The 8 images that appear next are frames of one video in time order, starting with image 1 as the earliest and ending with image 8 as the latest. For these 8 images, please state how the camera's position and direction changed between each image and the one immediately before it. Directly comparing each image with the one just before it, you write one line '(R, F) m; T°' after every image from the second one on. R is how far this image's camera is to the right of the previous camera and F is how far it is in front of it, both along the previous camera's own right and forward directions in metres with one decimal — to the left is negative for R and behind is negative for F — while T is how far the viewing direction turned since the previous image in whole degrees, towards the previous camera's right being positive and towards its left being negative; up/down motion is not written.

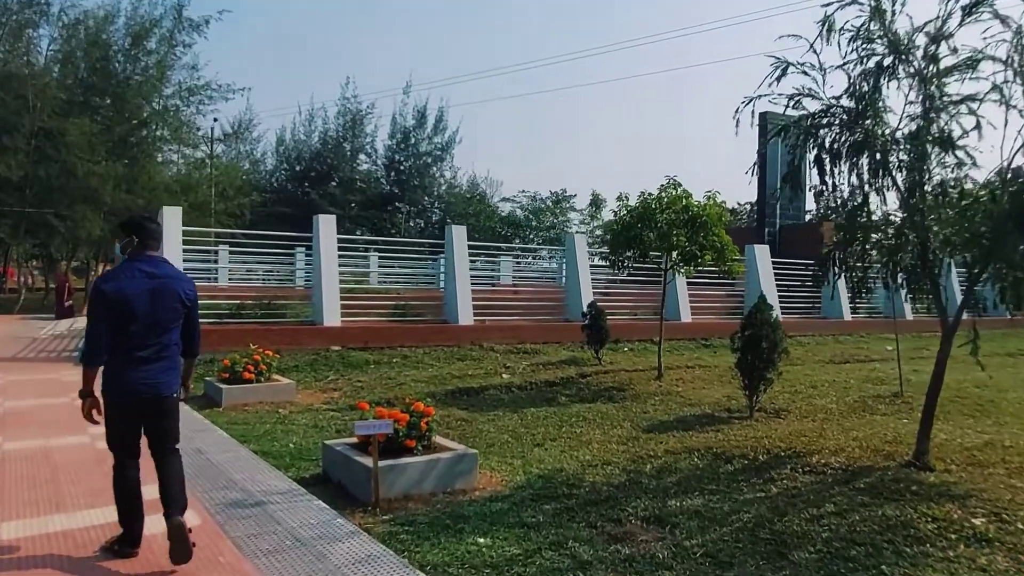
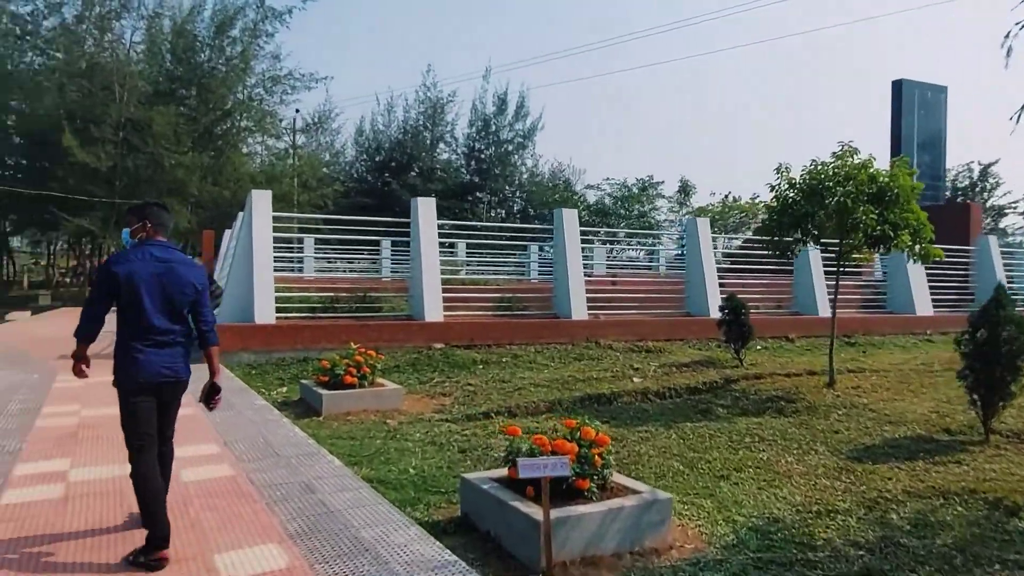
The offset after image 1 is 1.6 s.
(-0.8, +1.4) m; -6°
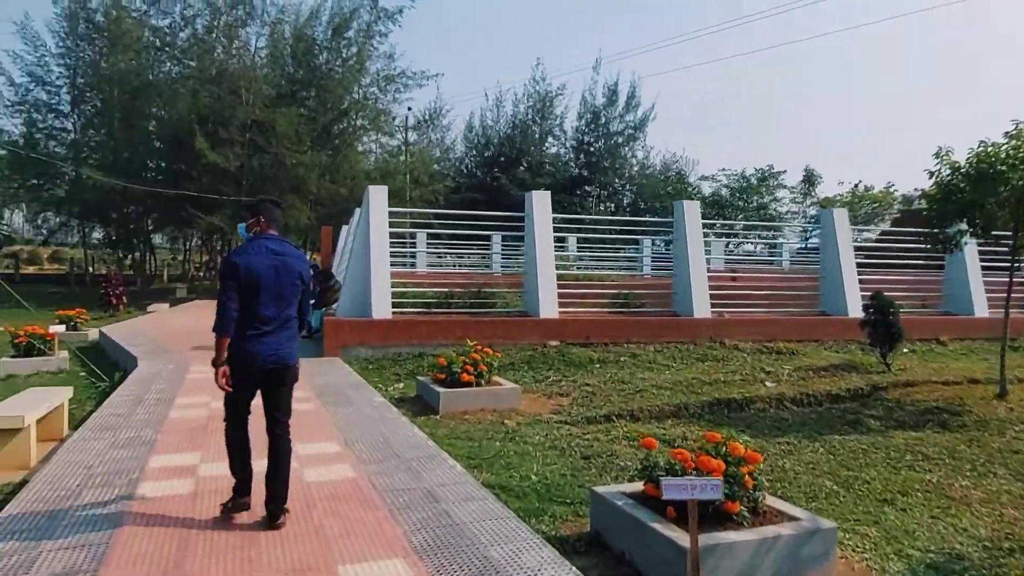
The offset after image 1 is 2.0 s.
(-0.2, +0.3) m; -9°
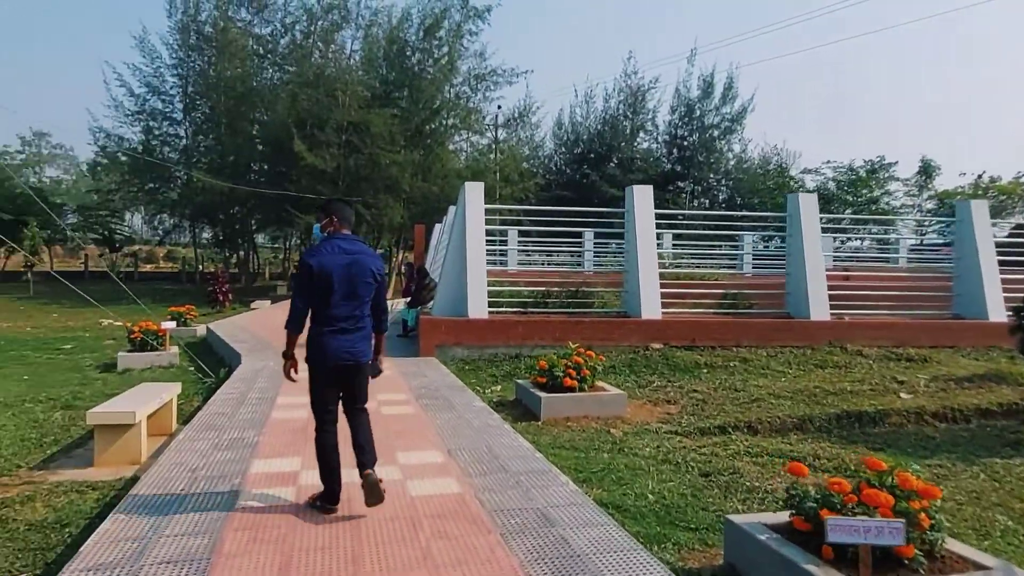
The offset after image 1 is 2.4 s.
(-0.2, +0.4) m; -7°
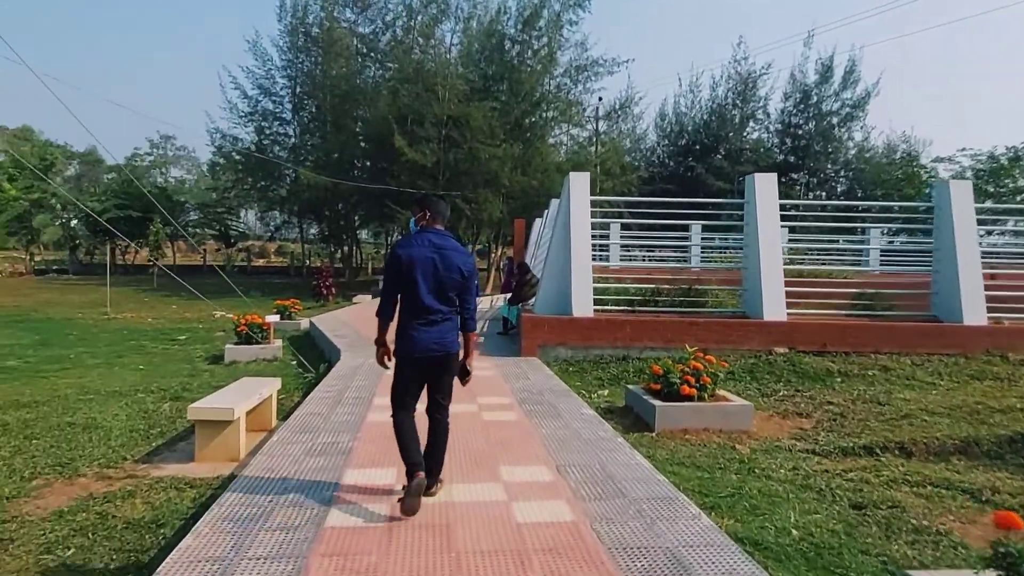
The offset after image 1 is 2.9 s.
(-0.1, +0.5) m; -8°
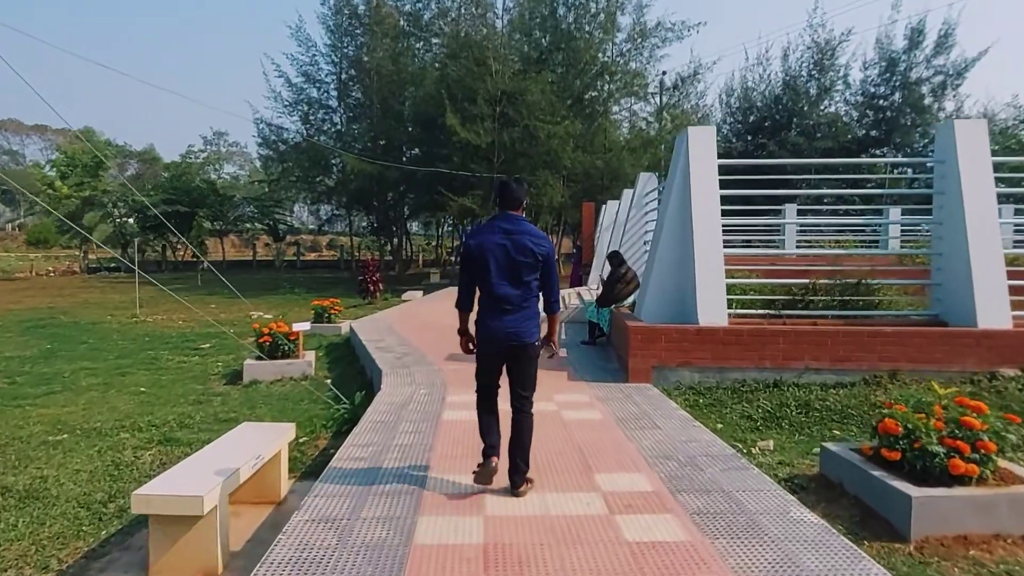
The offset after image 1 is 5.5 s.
(-0.5, +2.4) m; -4°
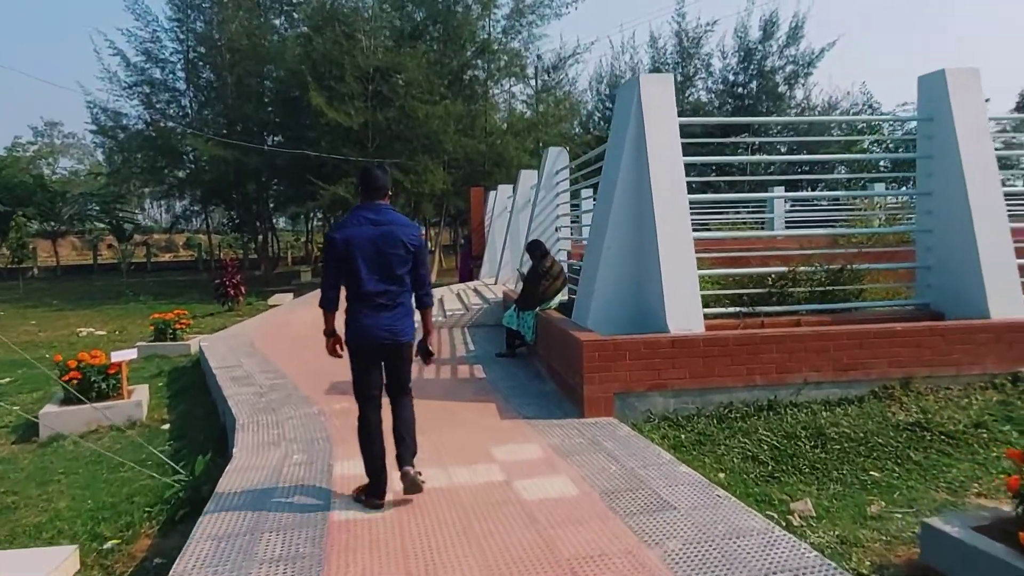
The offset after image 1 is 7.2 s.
(-0.2, +1.8) m; +10°
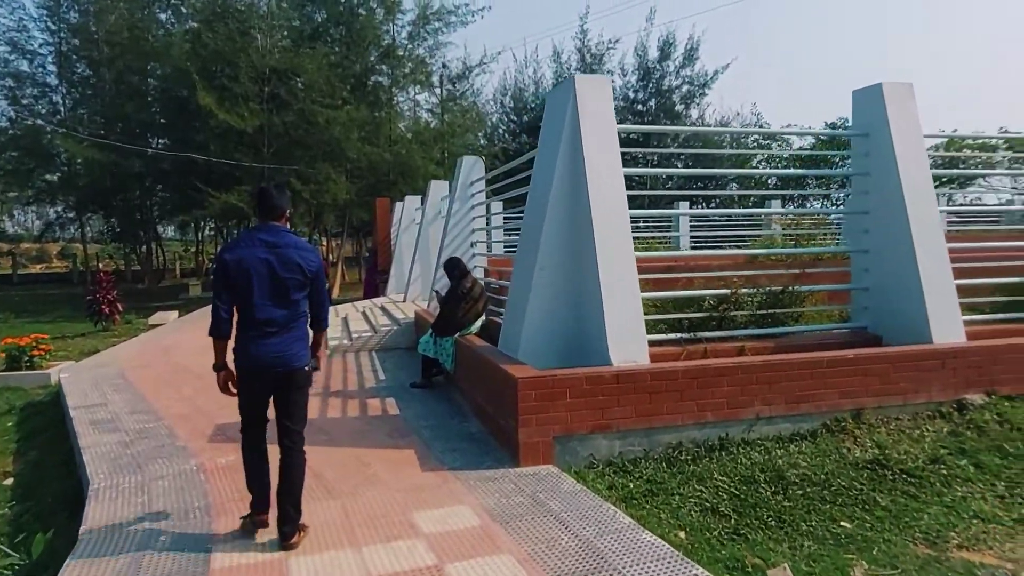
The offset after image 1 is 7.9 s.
(-0.1, +0.7) m; +8°
